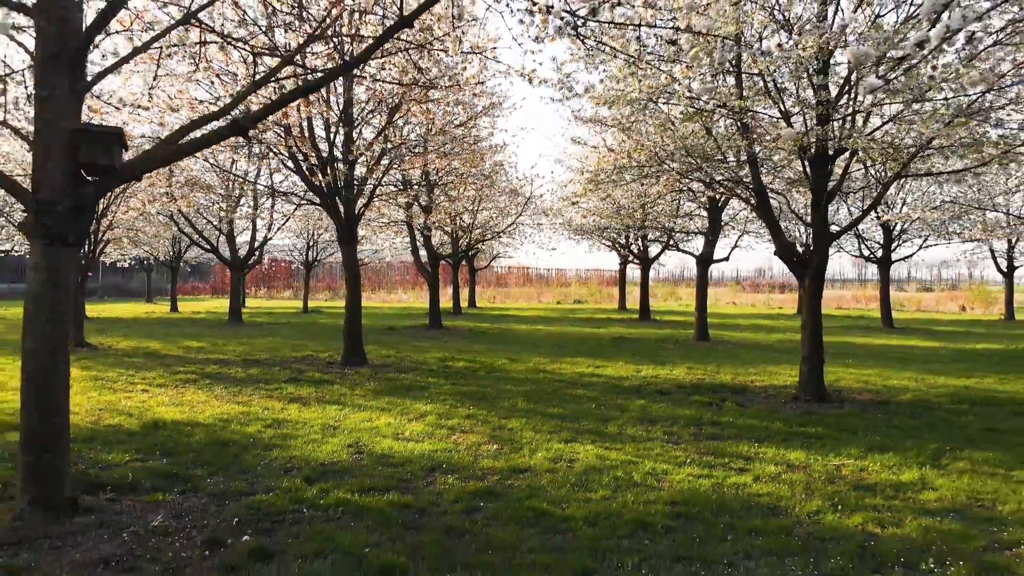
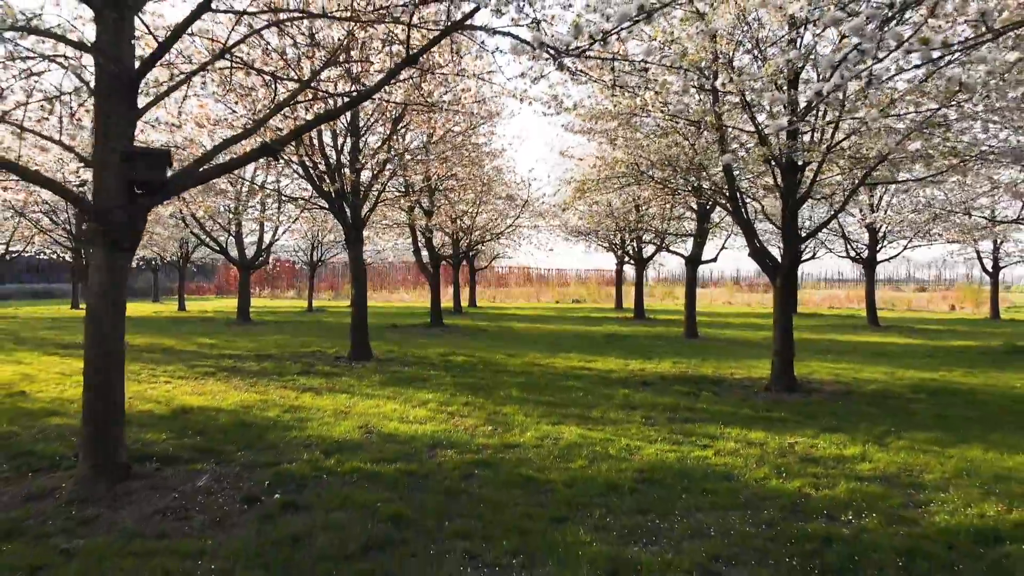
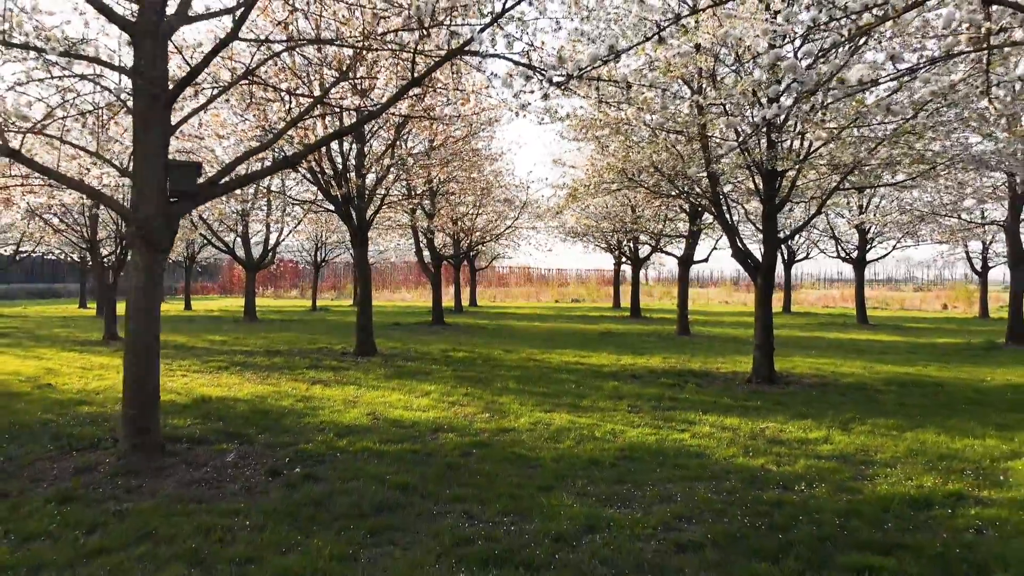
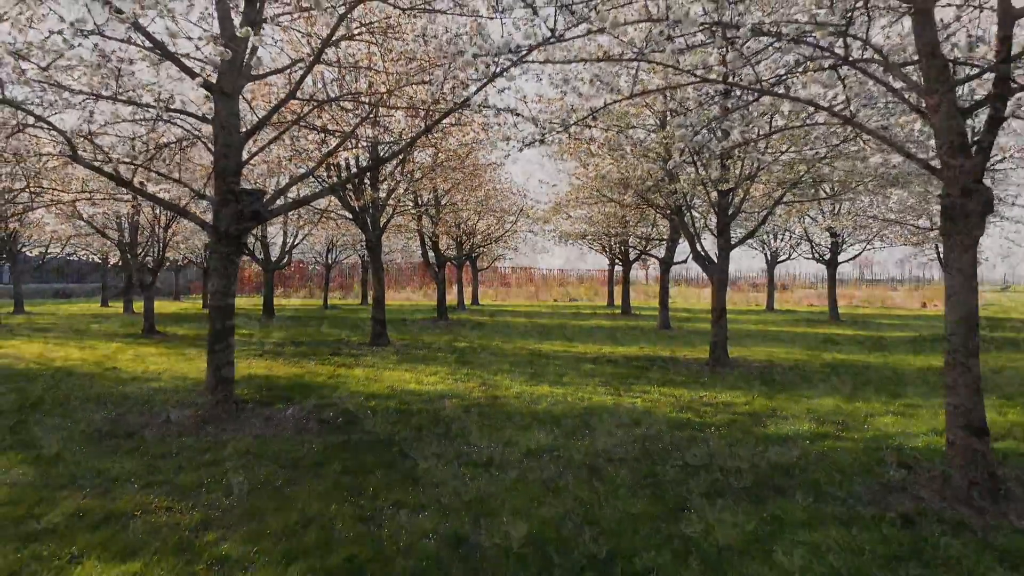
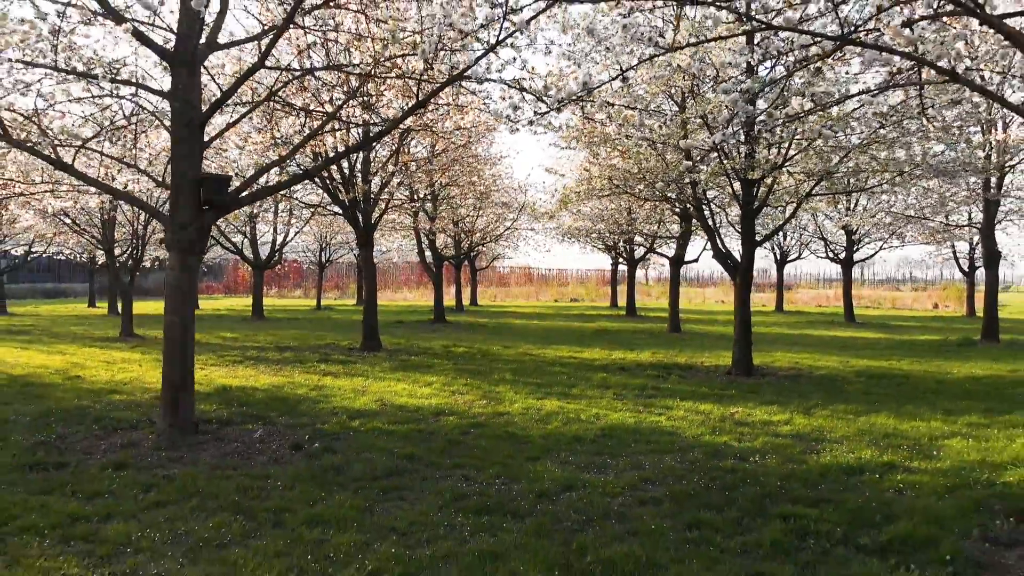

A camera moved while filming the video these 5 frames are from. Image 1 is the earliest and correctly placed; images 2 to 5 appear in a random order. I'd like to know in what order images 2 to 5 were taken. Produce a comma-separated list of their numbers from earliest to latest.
2, 3, 5, 4
